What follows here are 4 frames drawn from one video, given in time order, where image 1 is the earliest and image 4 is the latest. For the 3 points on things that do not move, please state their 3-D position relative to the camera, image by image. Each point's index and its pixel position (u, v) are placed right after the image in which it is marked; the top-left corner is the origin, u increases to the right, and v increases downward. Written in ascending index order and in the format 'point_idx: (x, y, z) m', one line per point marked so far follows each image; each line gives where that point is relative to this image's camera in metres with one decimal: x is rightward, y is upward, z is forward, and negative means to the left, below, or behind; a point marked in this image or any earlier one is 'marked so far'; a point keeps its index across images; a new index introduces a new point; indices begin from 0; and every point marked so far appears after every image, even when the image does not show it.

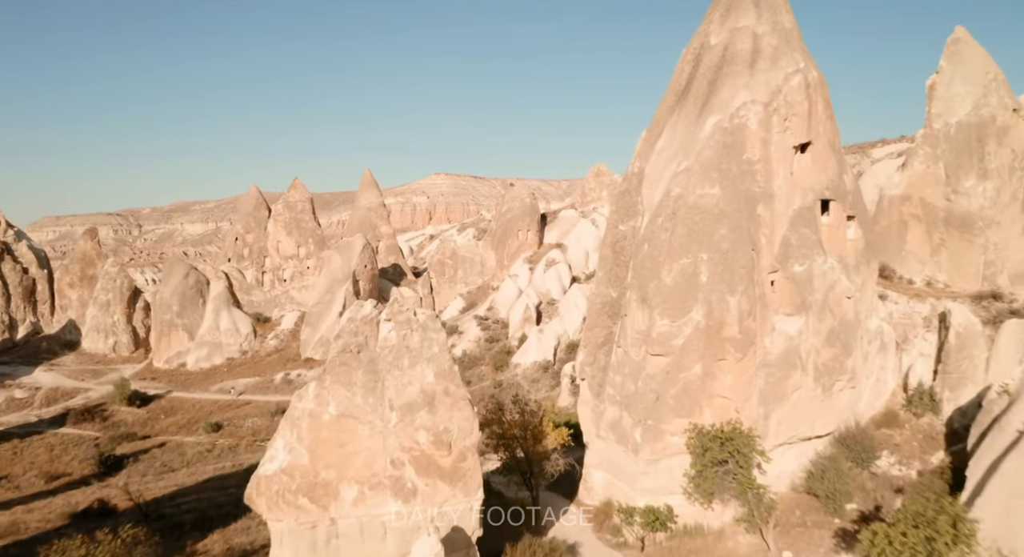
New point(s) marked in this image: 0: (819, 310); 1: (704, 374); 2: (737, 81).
0: (+4.1, -0.4, +10.9) m
1: (+2.4, -1.2, +10.1) m
2: (+3.1, +2.8, +11.3) m
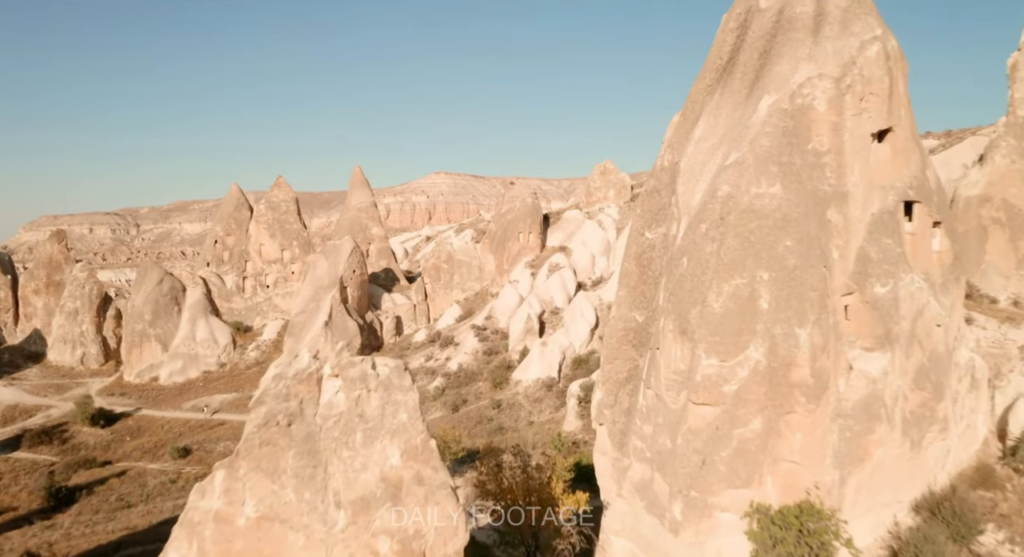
0: (+4.1, -0.7, +8.5) m
1: (+2.4, -1.5, +7.7) m
2: (+3.1, +2.5, +8.9) m
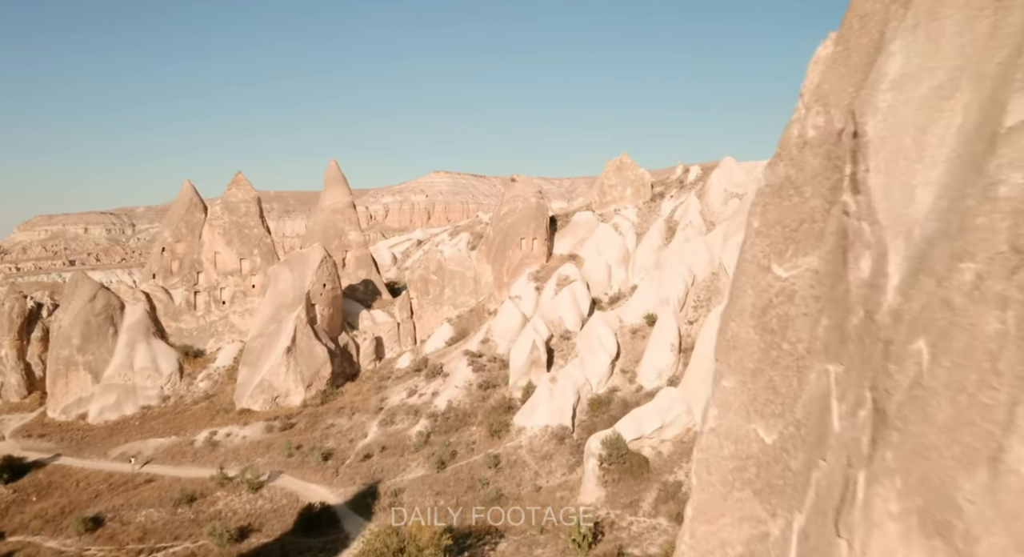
0: (+4.2, -1.2, +3.8) m
1: (+2.4, -1.9, +3.0) m
2: (+3.2, +2.0, +4.2) m
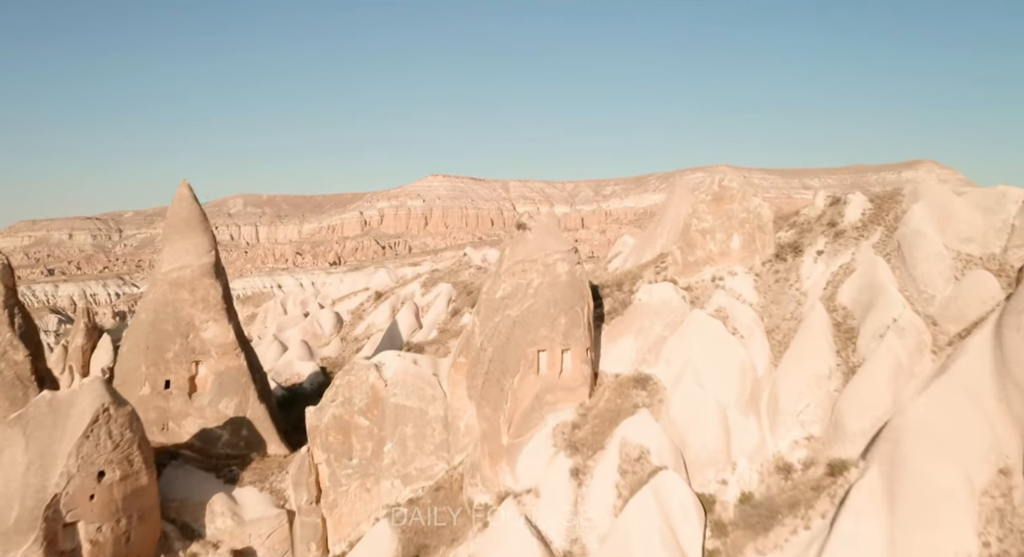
0: (+4.2, -3.5, -9.4) m
1: (+2.5, -4.3, -10.2) m
2: (+3.2, -0.4, -9.0) m
